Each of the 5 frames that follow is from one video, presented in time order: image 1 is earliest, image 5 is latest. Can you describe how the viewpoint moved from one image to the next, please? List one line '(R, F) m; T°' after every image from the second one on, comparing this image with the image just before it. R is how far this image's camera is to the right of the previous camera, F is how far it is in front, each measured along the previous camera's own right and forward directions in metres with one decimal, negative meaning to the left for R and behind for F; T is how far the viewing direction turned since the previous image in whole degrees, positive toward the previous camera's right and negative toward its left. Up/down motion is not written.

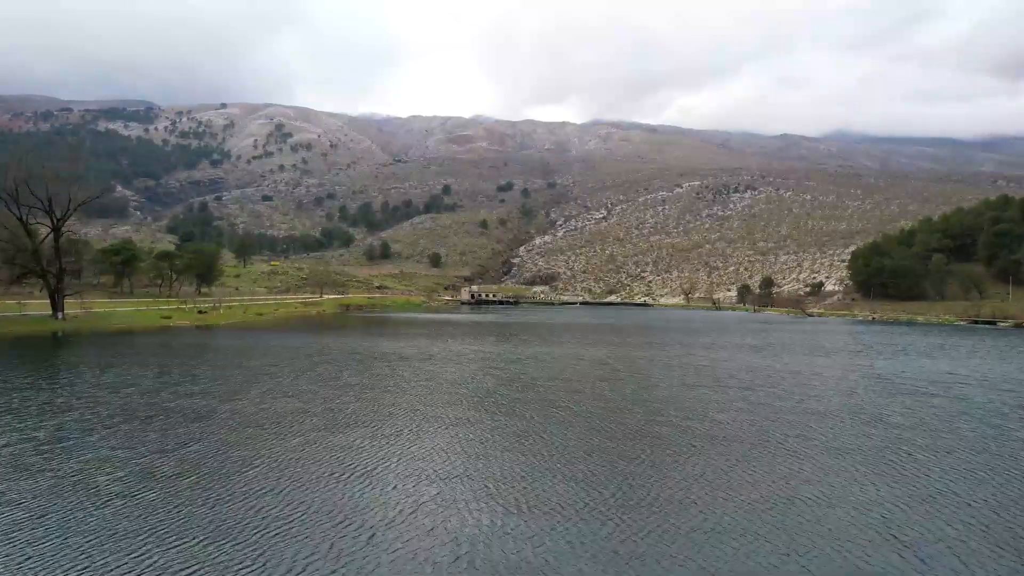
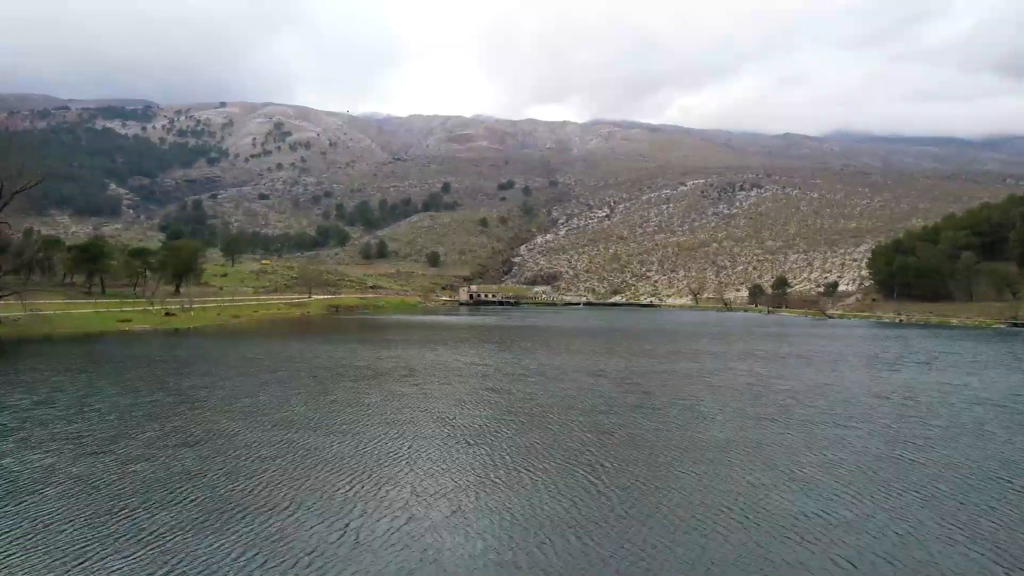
(0.0, +7.1) m; 0°
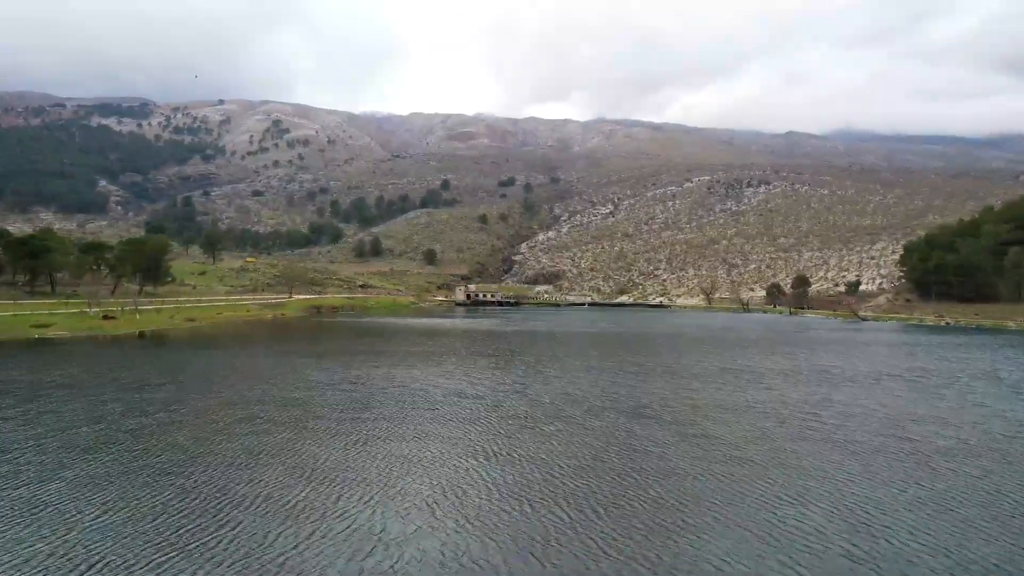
(0.0, +10.0) m; 0°
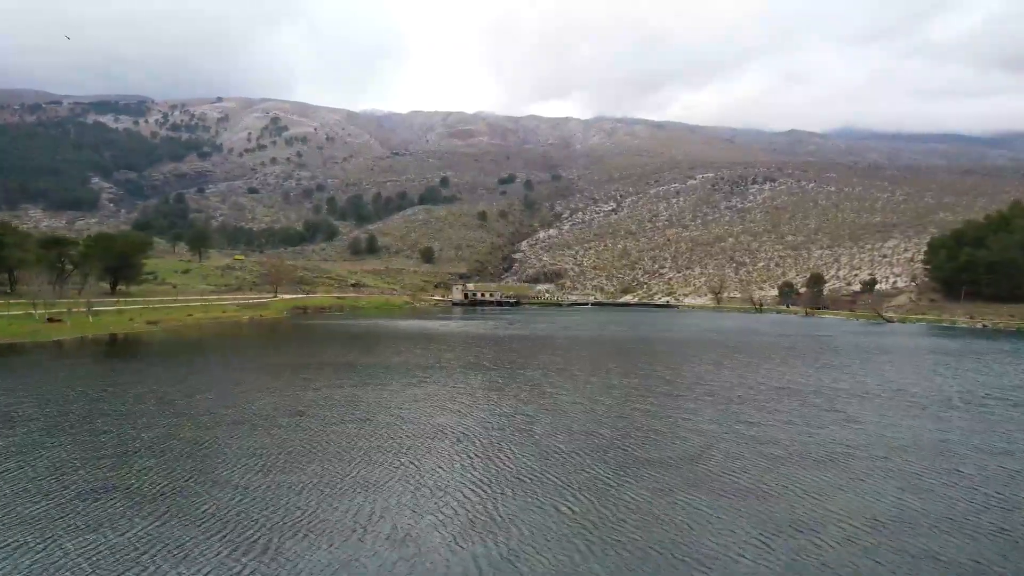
(0.0, +6.5) m; 0°
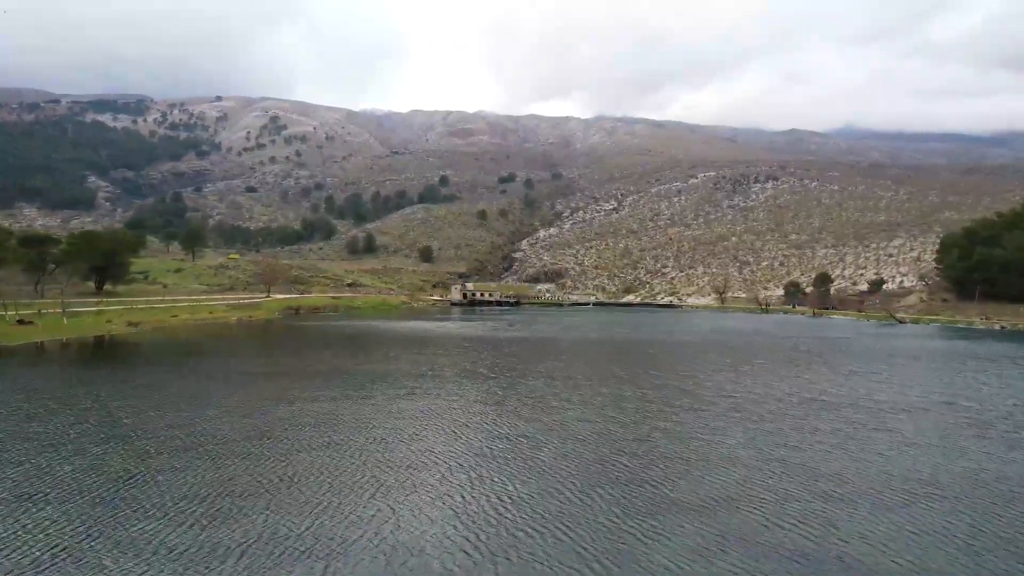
(0.0, +2.9) m; 0°
